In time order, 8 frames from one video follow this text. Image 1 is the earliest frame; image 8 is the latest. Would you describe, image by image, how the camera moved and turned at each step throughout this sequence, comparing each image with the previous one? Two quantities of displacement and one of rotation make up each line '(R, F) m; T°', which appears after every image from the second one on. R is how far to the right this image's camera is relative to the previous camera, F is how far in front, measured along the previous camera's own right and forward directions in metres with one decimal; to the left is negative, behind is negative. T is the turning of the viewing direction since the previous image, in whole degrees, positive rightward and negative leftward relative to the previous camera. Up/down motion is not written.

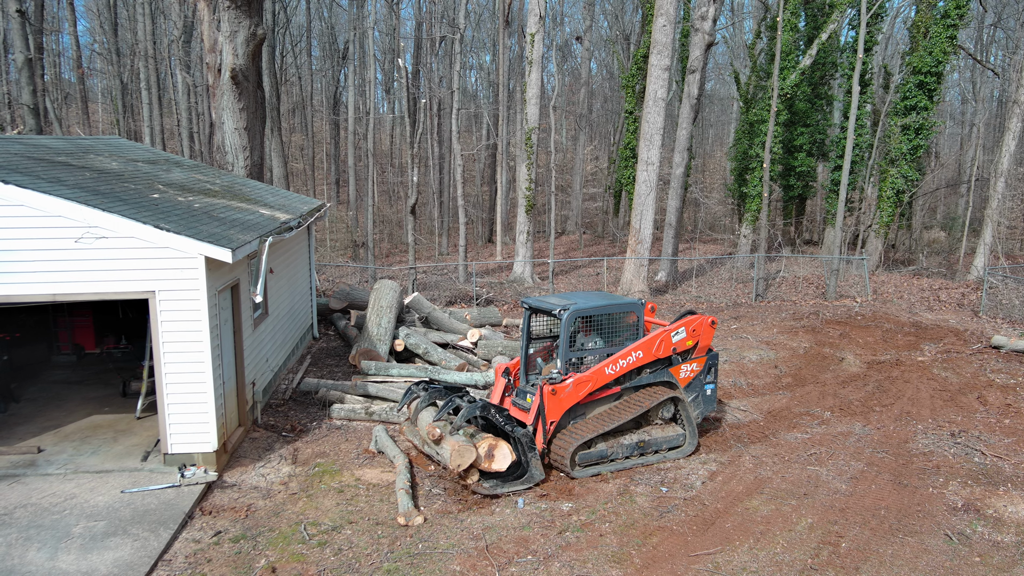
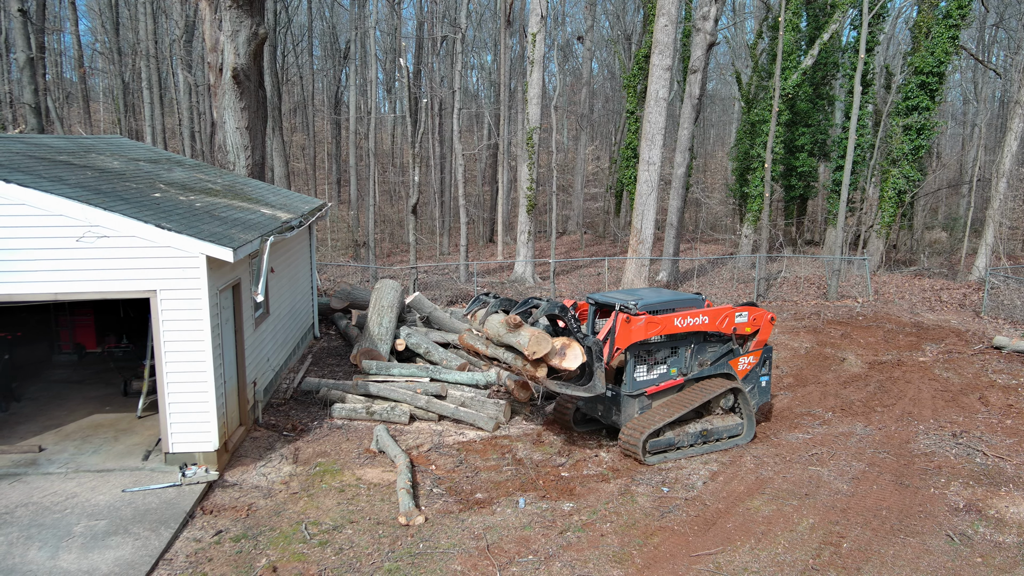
(0.0, 0.0) m; 0°
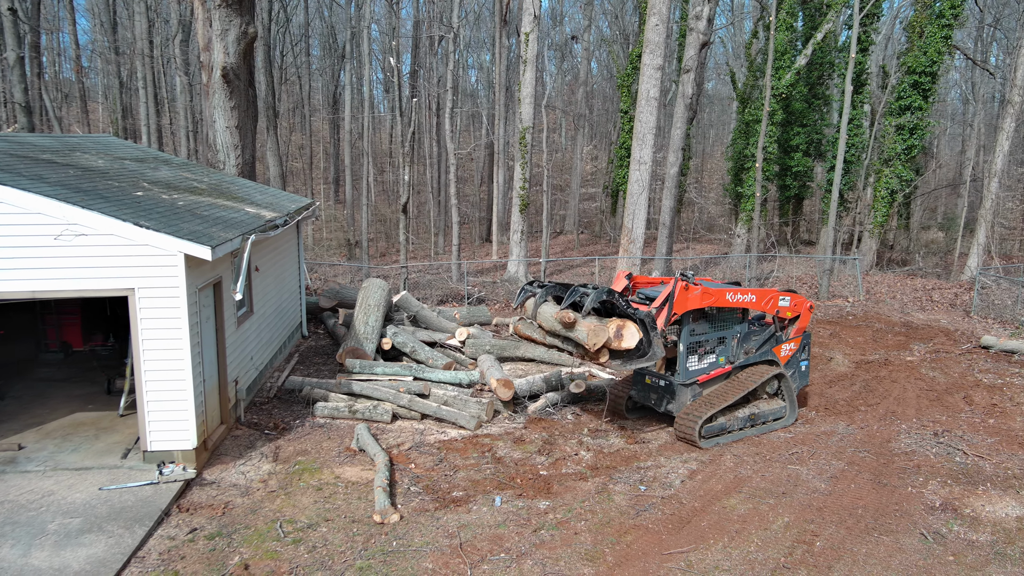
(+0.2, 0.0) m; 0°
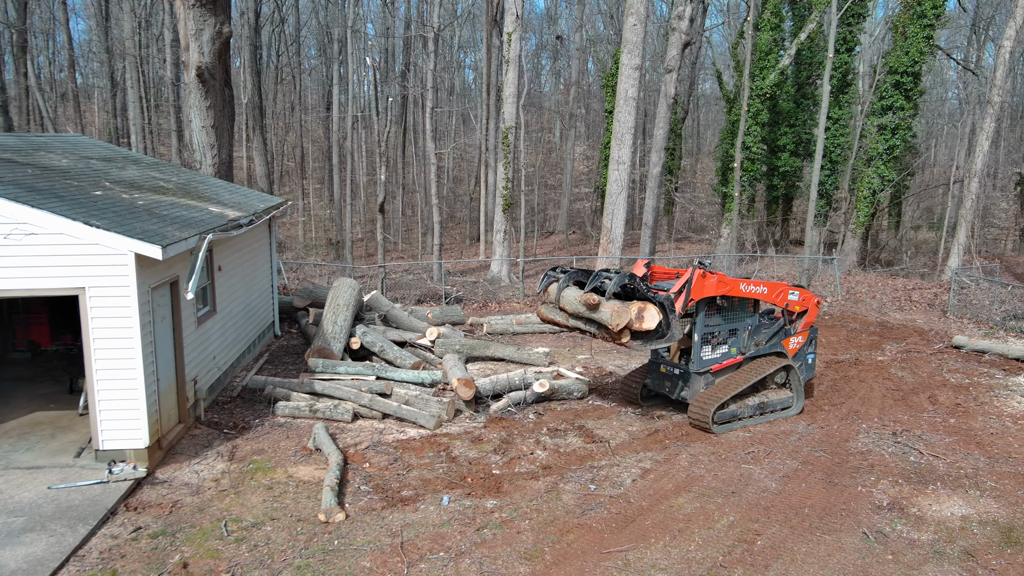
(+0.5, 0.0) m; 0°
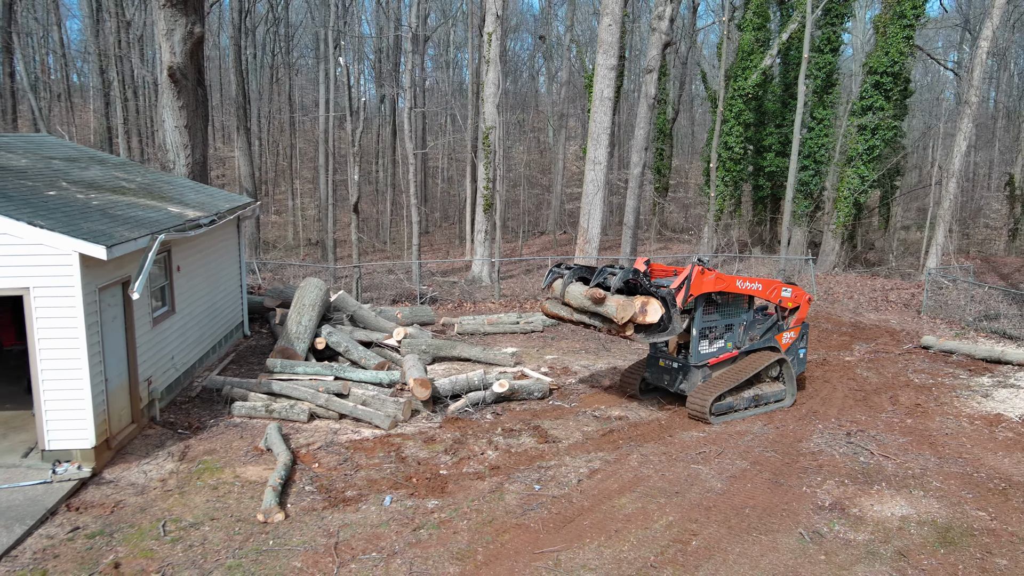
(+0.5, 0.0) m; 0°
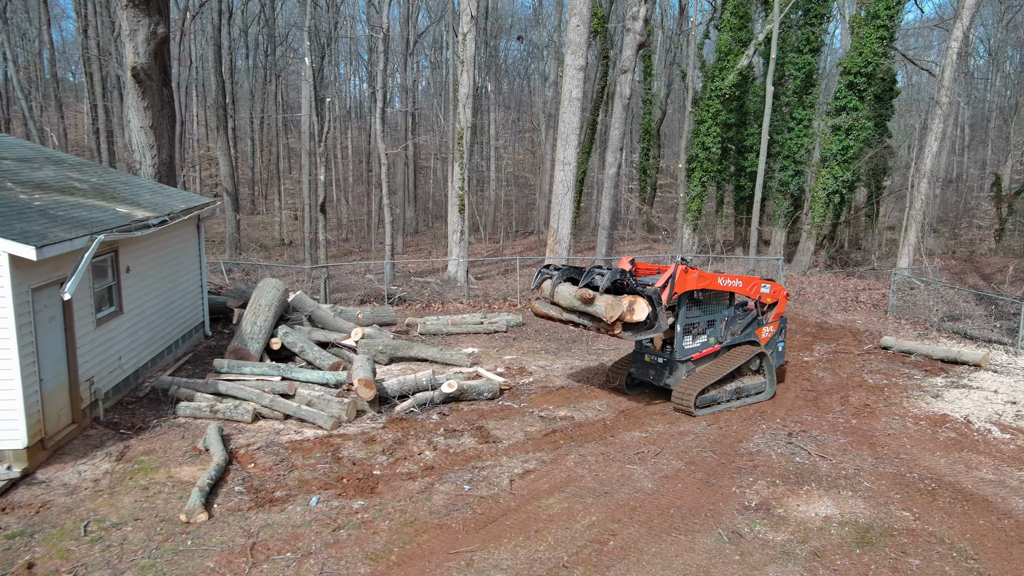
(+0.7, 0.0) m; 0°
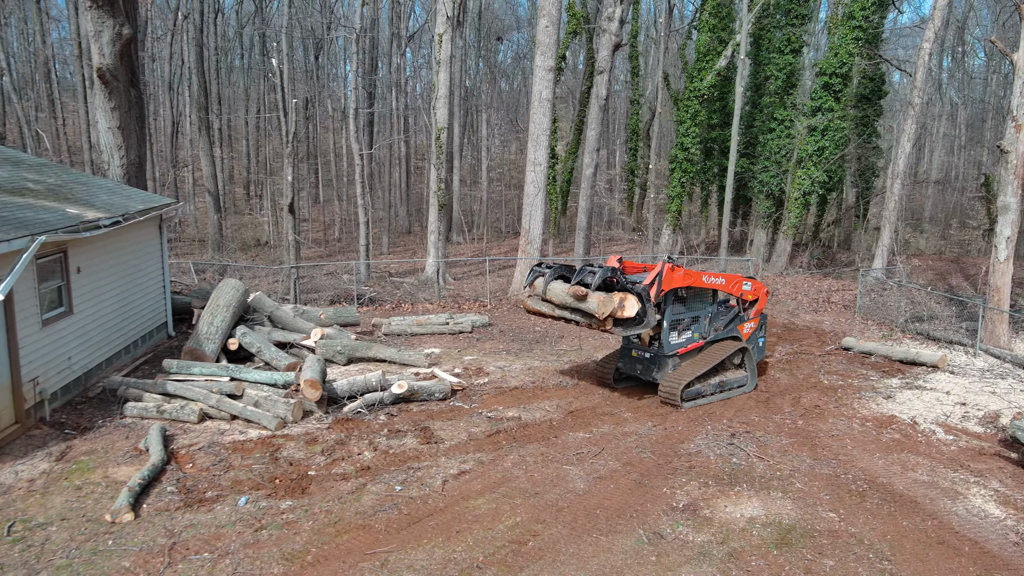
(+0.7, 0.0) m; 0°
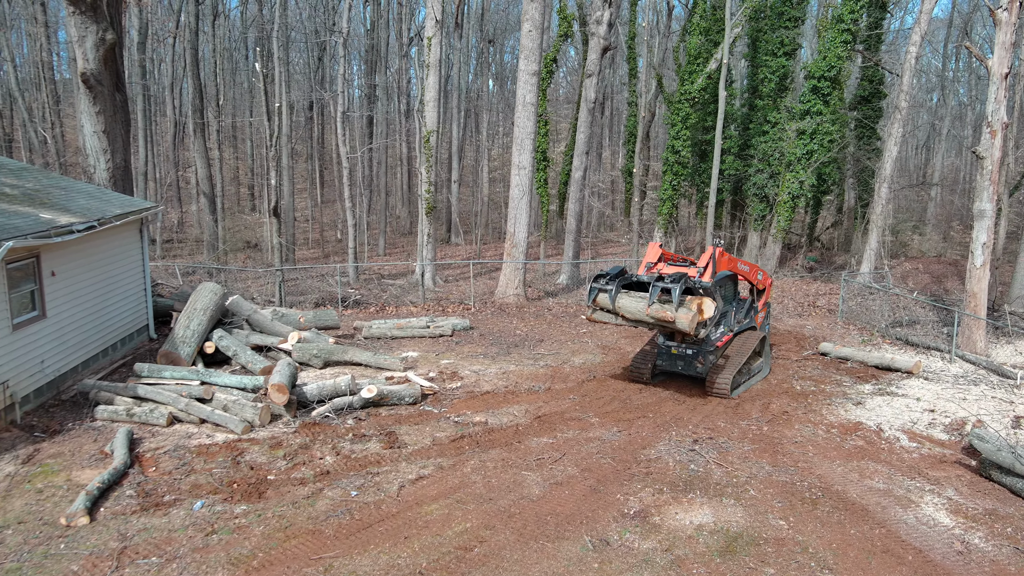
(+0.5, -0.1) m; -1°
